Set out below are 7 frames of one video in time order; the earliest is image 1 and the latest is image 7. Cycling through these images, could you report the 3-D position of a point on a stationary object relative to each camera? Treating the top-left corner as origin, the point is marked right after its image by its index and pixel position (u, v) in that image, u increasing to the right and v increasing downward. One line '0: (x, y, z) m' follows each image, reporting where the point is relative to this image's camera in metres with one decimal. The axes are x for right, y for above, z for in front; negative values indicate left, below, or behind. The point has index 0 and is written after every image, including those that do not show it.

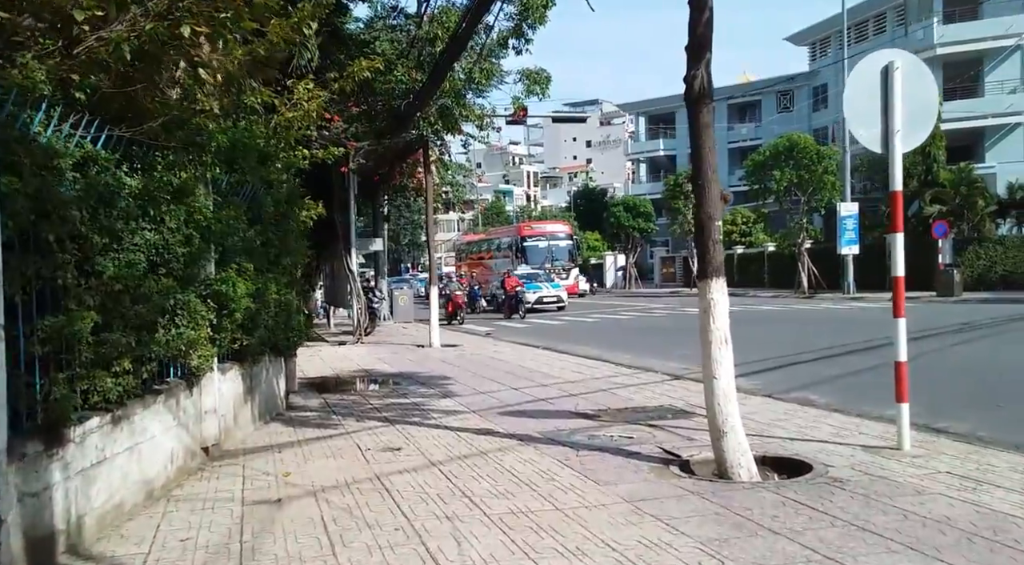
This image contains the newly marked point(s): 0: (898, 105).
0: (+2.9, +1.4, +6.8) m
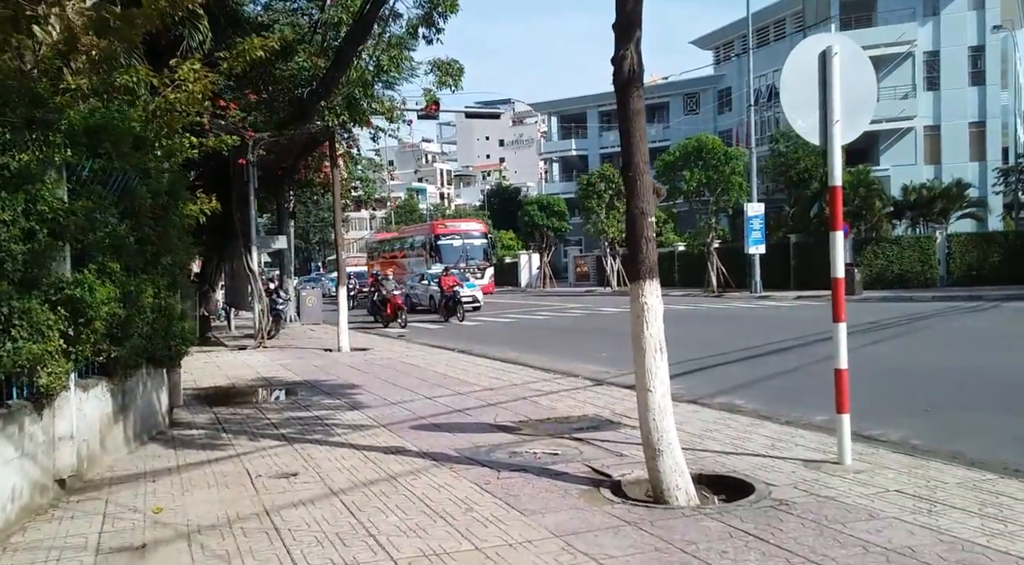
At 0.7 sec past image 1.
0: (+2.3, +1.3, +6.3) m
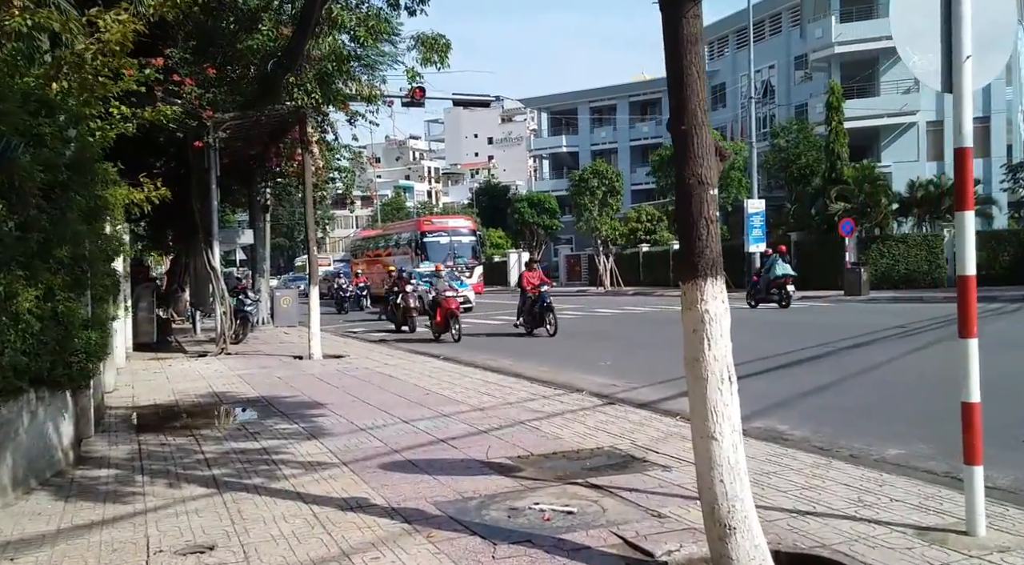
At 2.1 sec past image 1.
0: (+2.3, +1.3, +4.5) m
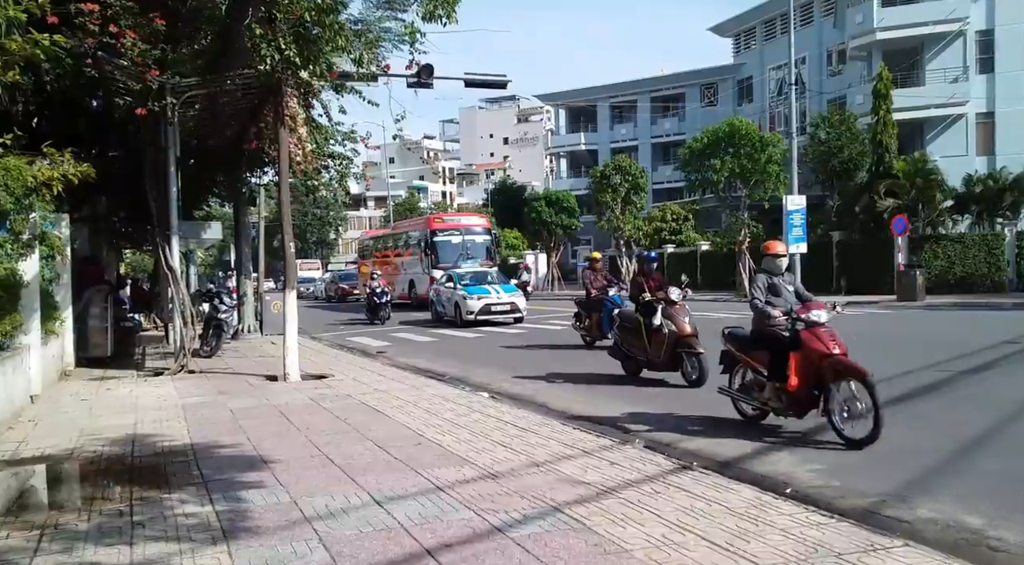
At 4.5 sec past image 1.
0: (+2.4, +1.3, +1.5) m
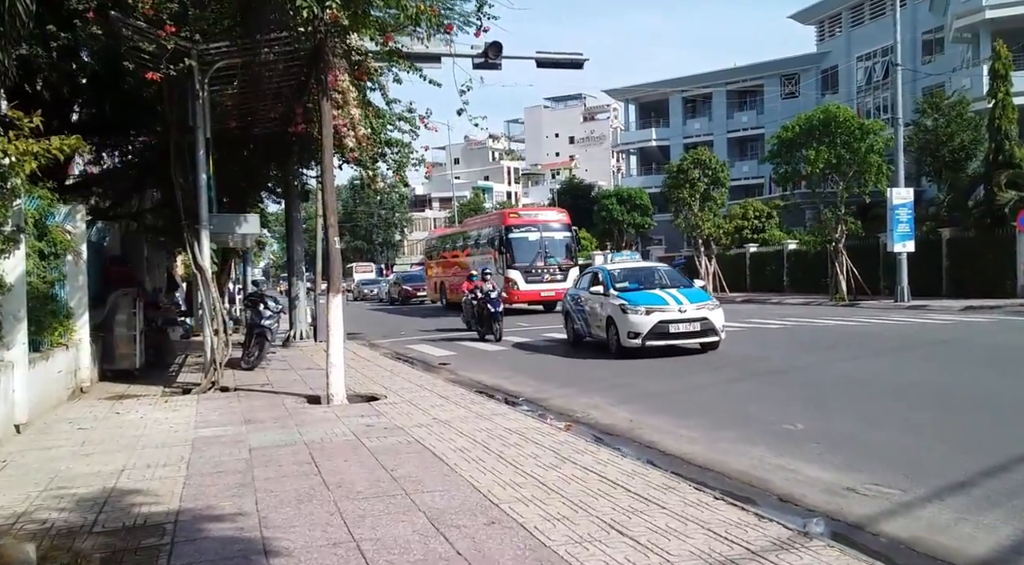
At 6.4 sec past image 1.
0: (+2.7, +1.3, -1.1) m
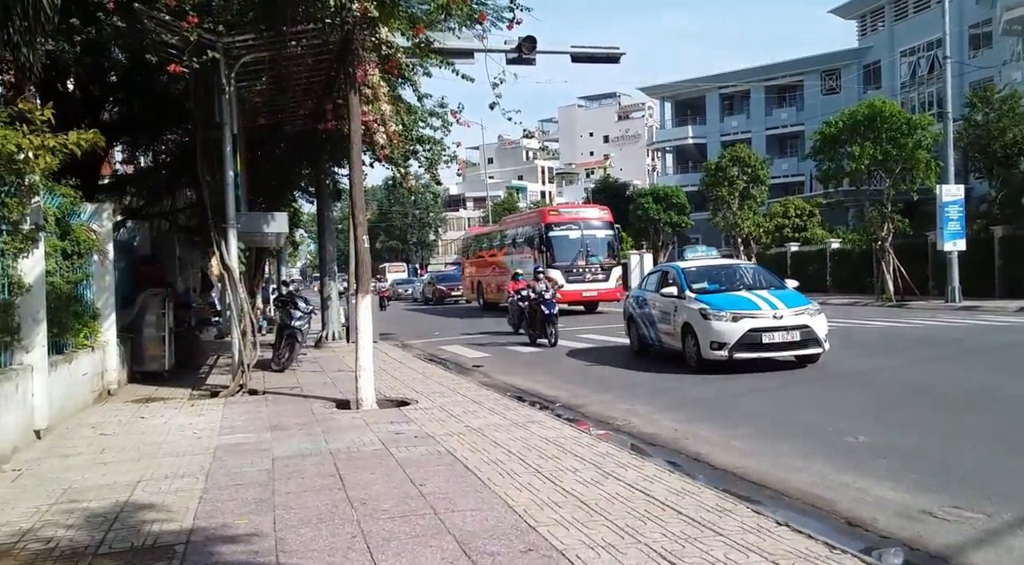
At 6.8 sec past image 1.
0: (+2.6, +1.3, -1.7) m
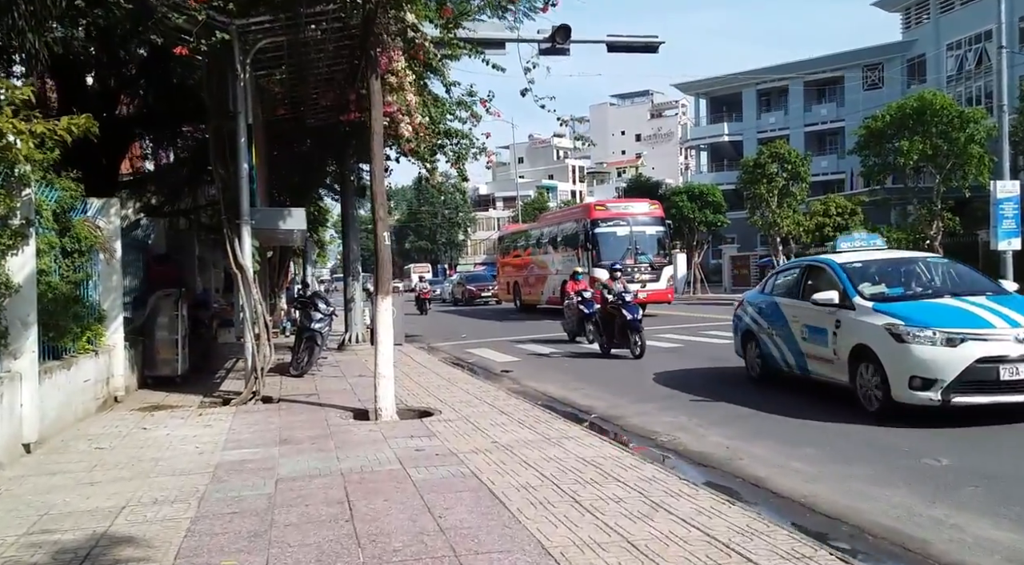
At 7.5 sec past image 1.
0: (+2.5, +1.3, -2.6) m
